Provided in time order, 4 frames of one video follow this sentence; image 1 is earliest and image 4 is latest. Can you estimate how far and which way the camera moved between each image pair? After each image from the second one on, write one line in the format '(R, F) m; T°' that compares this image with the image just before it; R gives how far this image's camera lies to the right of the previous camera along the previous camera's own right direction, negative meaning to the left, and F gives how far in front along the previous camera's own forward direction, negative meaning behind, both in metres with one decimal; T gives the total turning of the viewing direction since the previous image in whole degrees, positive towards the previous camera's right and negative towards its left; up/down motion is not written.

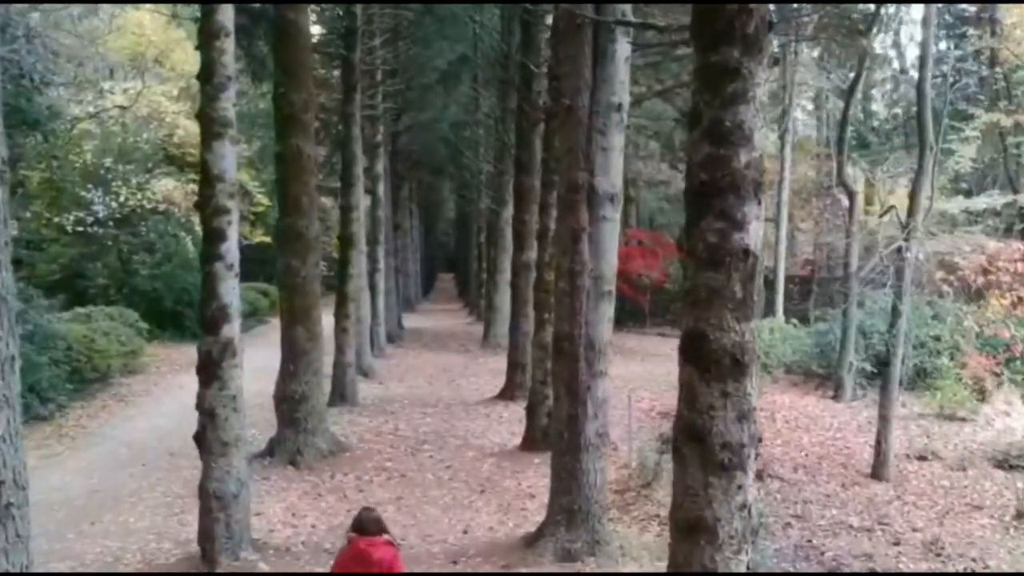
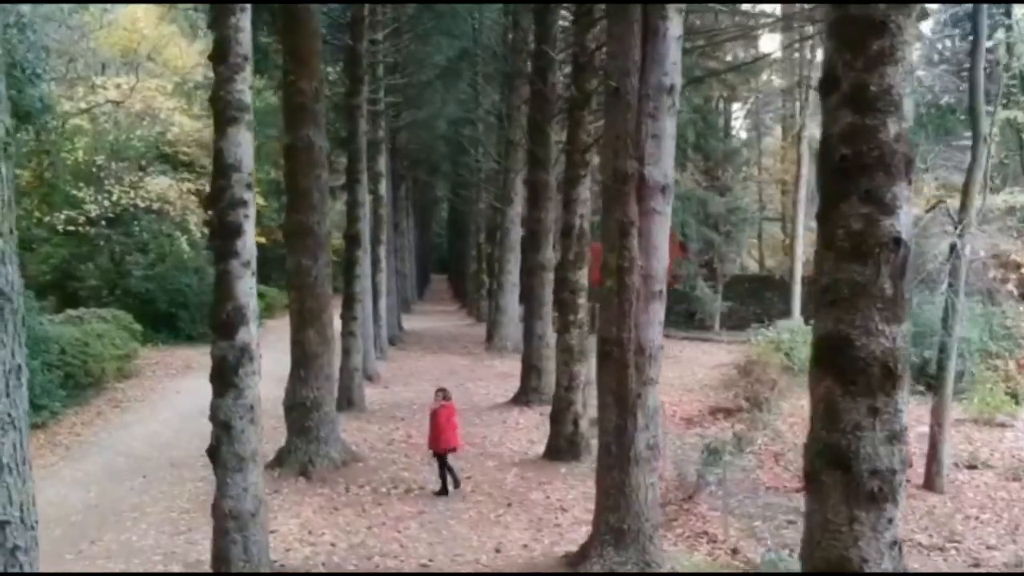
(-0.4, +0.8) m; +1°
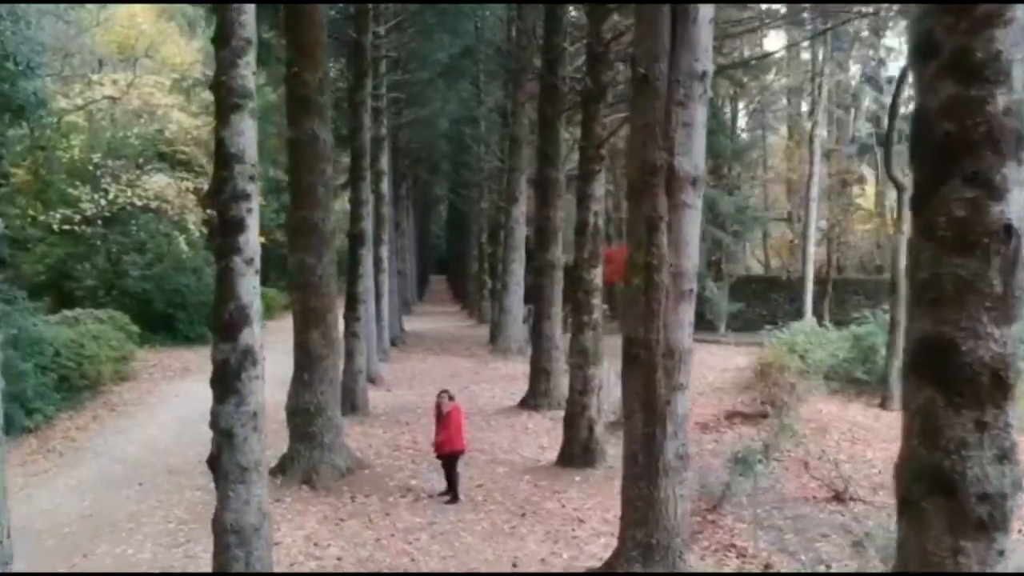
(-0.2, +0.5) m; 0°
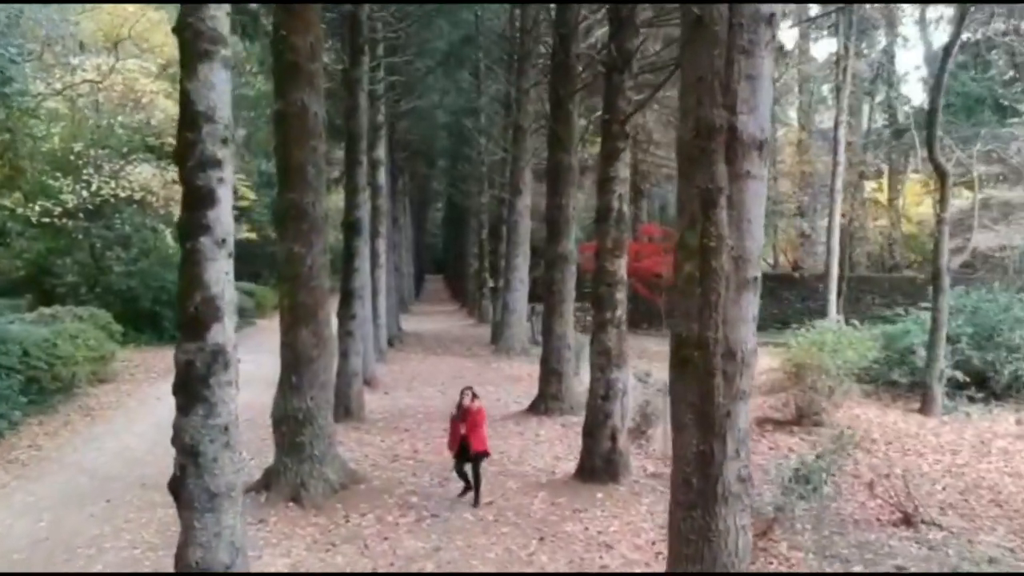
(-0.2, +1.4) m; 0°
